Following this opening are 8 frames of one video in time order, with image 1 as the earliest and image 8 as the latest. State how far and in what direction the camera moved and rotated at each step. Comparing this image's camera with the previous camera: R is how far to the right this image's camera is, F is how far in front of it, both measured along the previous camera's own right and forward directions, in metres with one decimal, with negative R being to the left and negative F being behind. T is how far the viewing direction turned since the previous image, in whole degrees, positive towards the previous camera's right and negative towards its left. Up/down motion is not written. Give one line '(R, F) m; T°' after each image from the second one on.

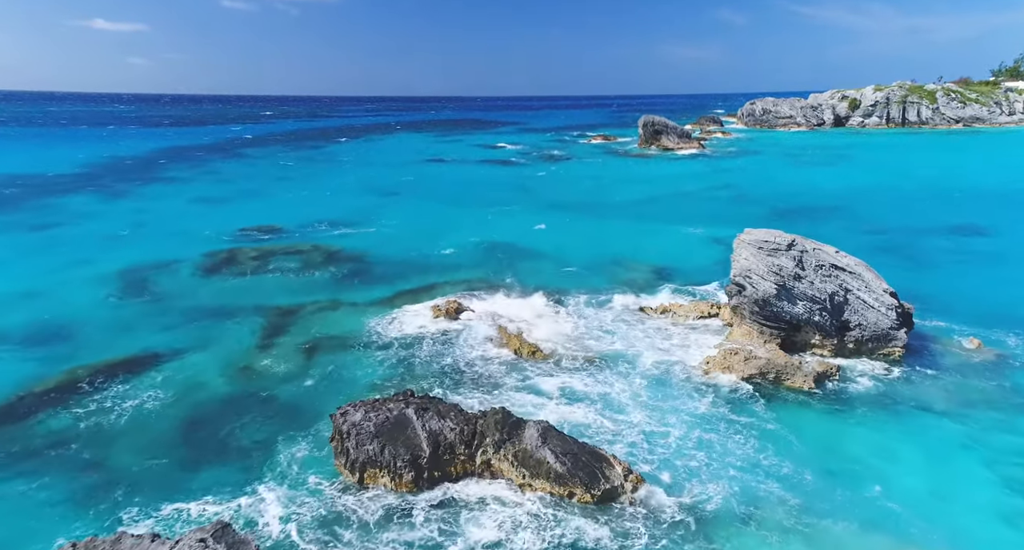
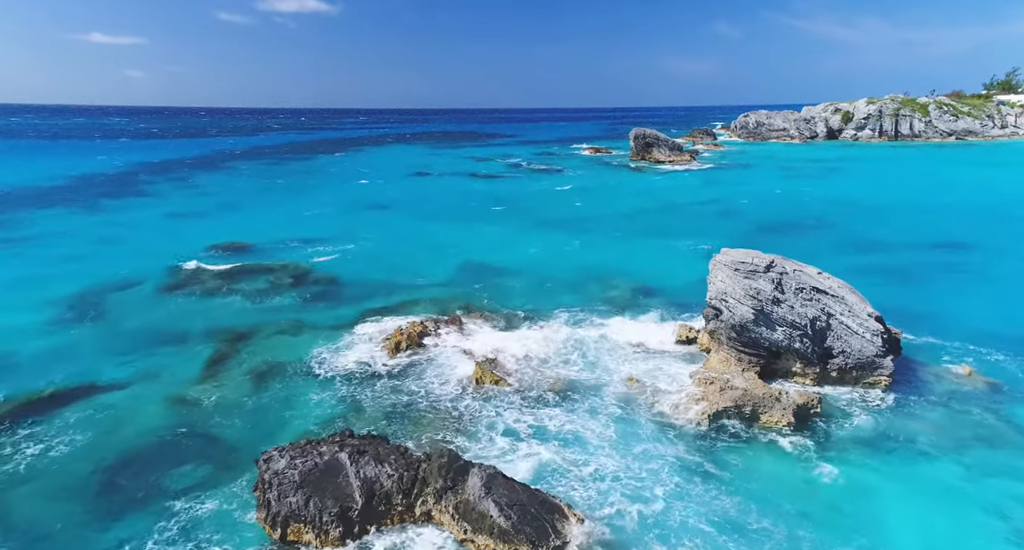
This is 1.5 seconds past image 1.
(+1.1, +1.2) m; 0°
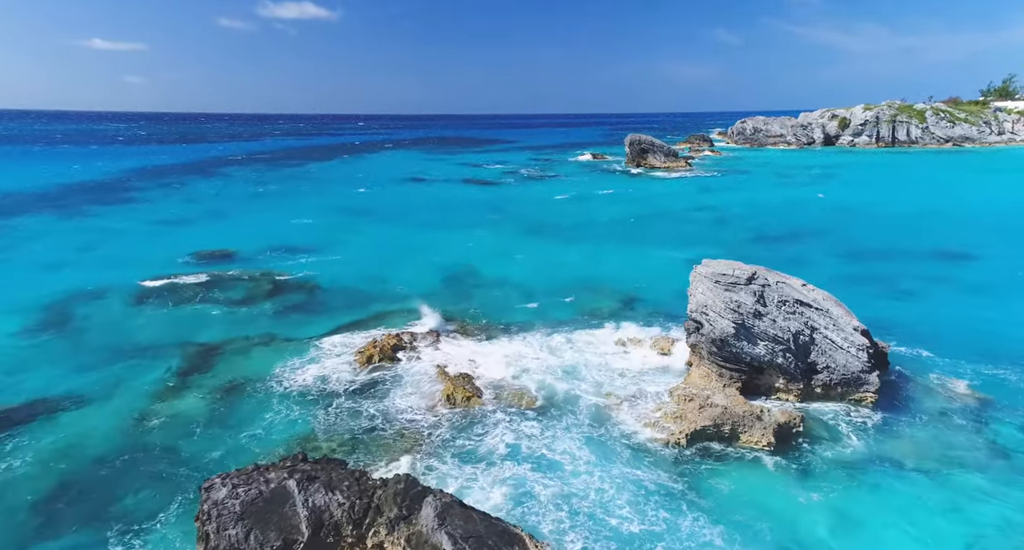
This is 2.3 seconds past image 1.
(+0.8, +0.7) m; 0°
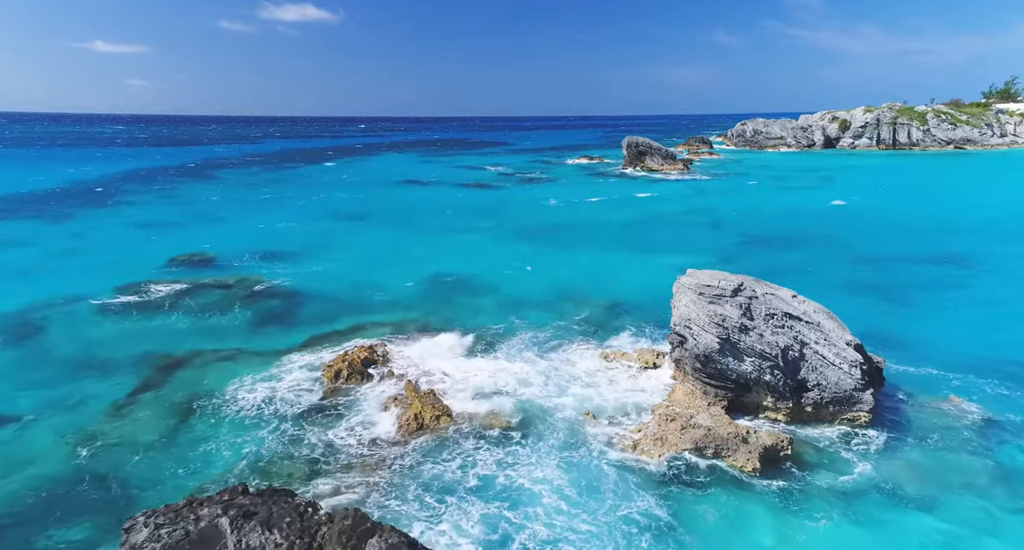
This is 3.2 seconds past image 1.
(+0.9, +1.0) m; 0°
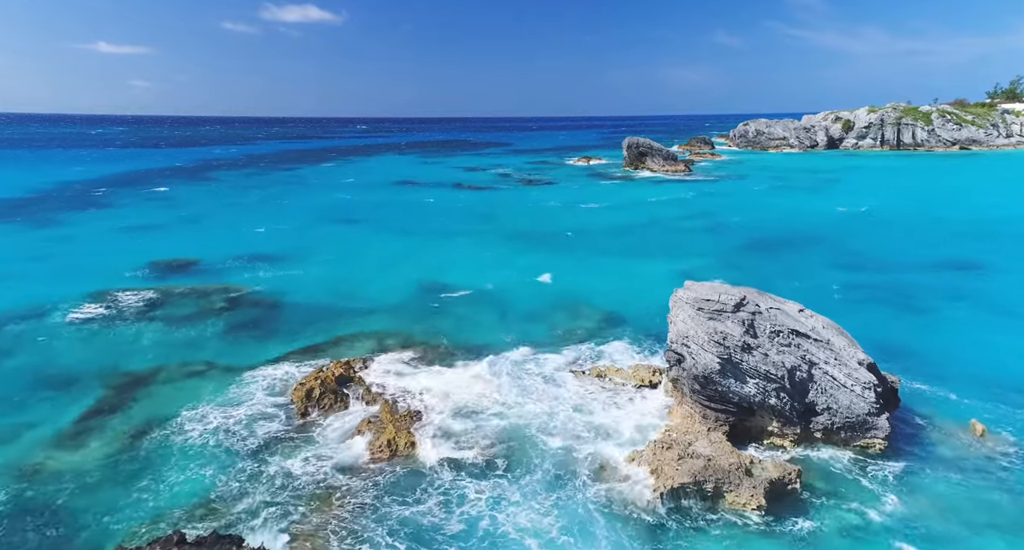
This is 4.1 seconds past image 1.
(+0.5, +1.4) m; 0°
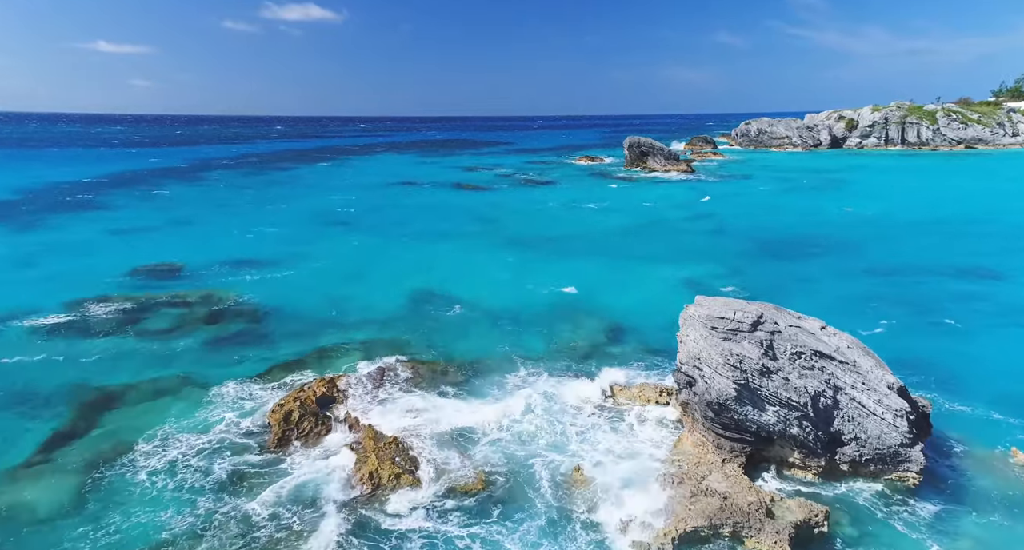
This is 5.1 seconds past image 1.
(+0.2, +1.5) m; 0°
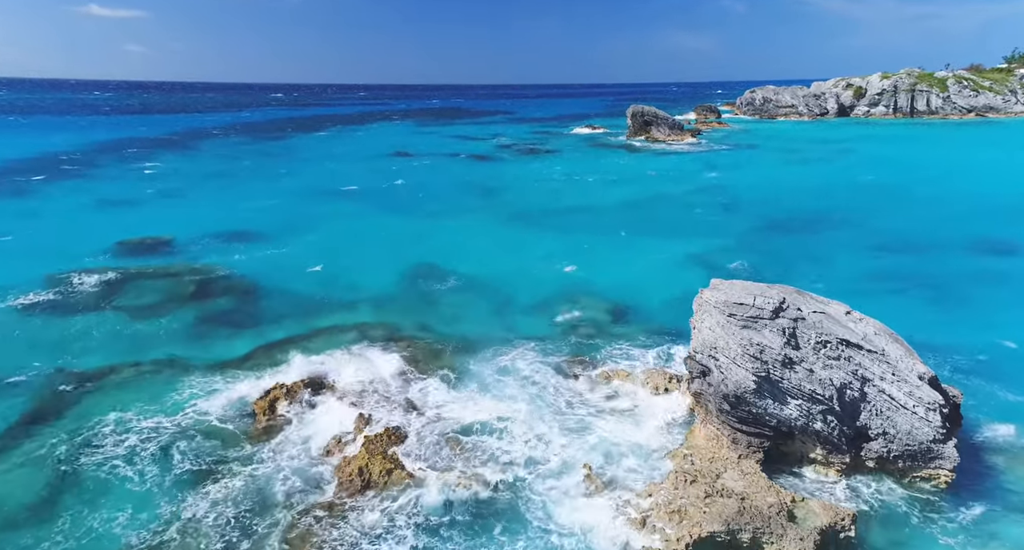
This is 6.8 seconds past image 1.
(0.0, +1.2) m; 0°
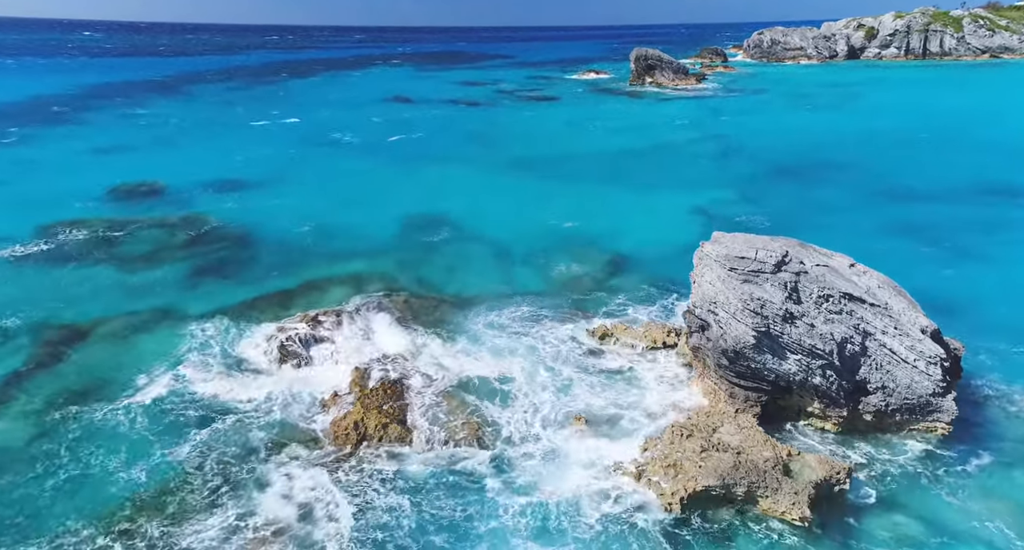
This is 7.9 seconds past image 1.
(+0.1, +0.4) m; 0°
